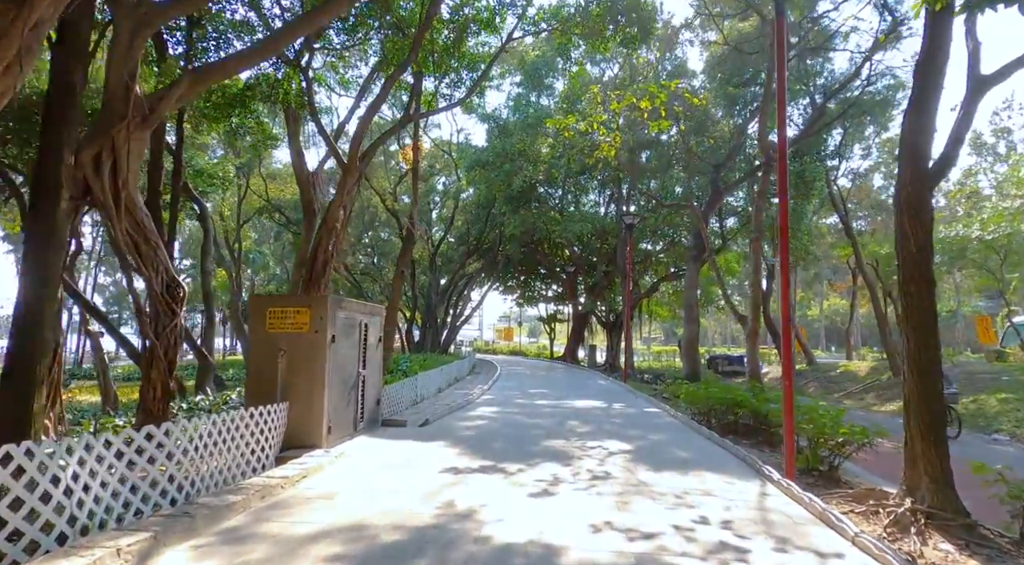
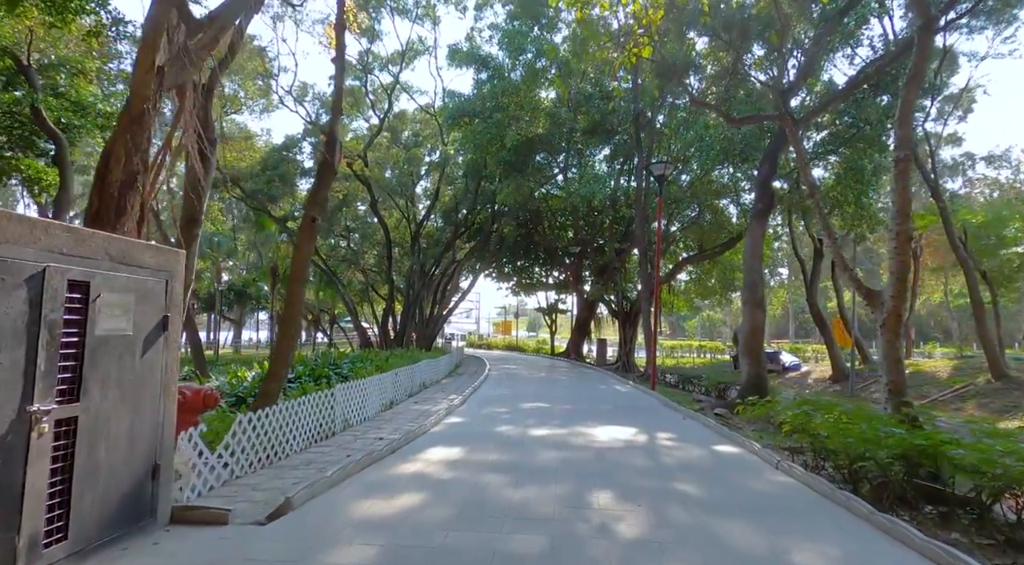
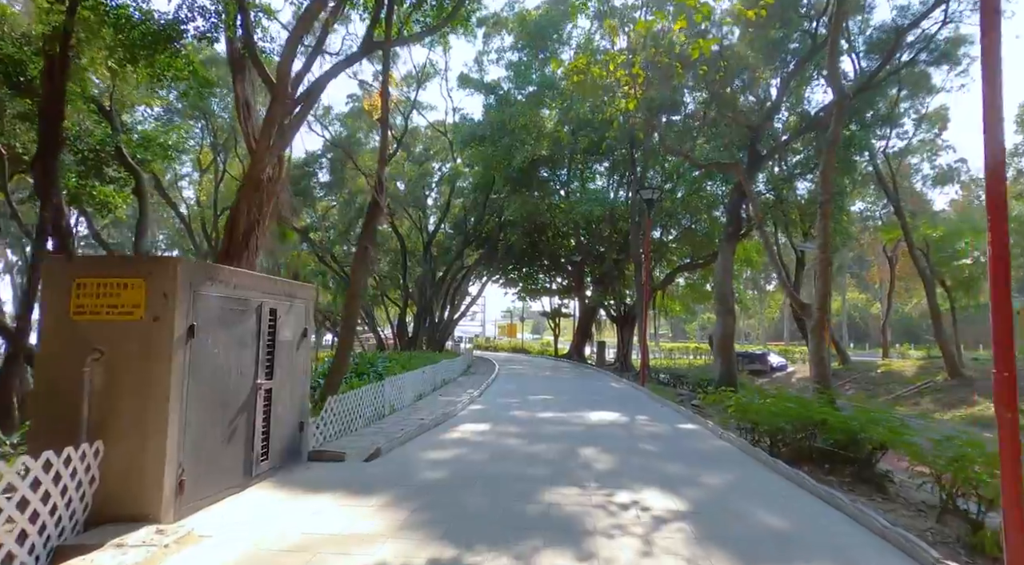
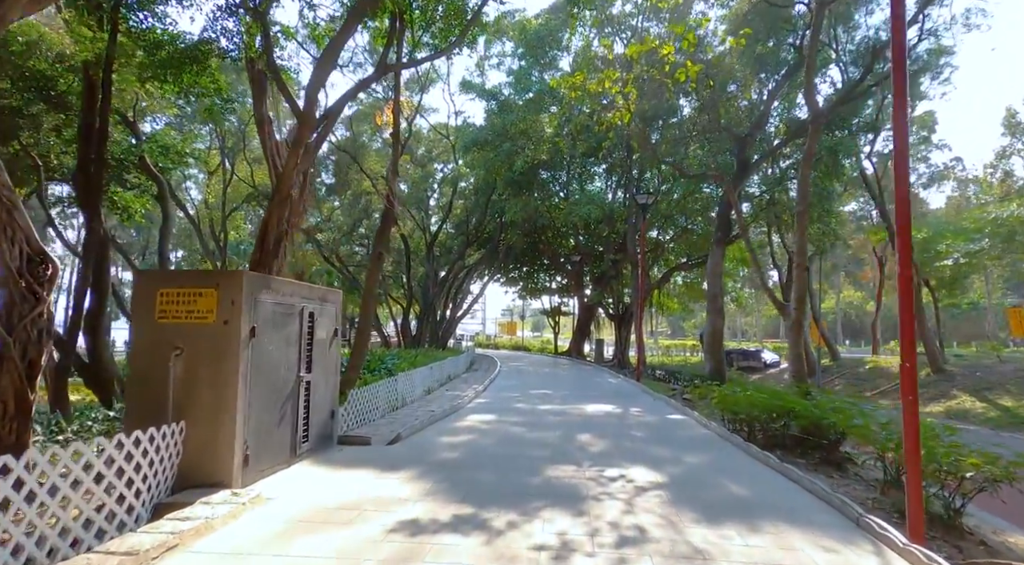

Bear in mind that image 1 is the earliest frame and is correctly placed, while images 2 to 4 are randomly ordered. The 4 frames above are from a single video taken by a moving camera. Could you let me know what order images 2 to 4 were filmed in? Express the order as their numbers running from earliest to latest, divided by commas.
4, 3, 2
